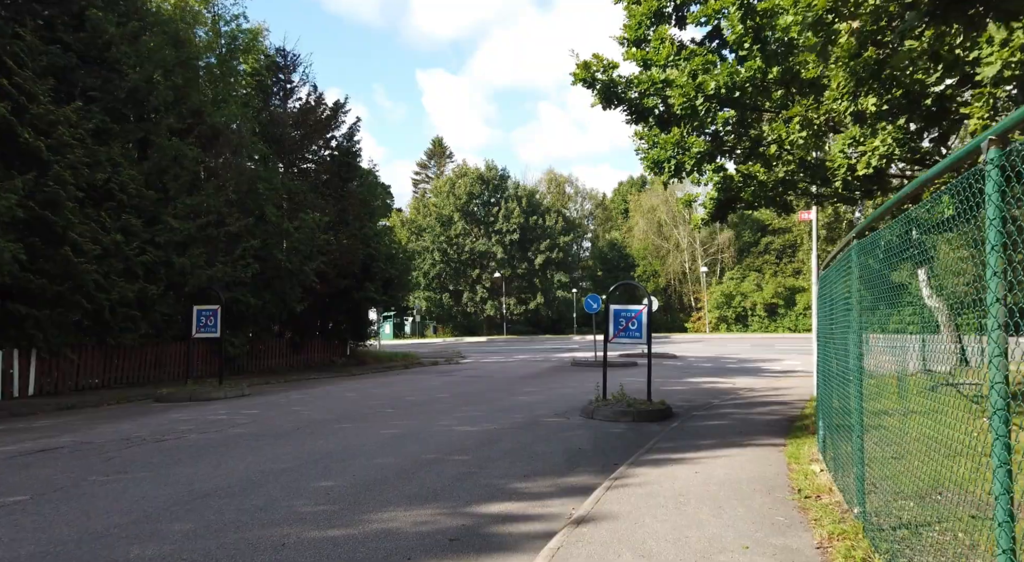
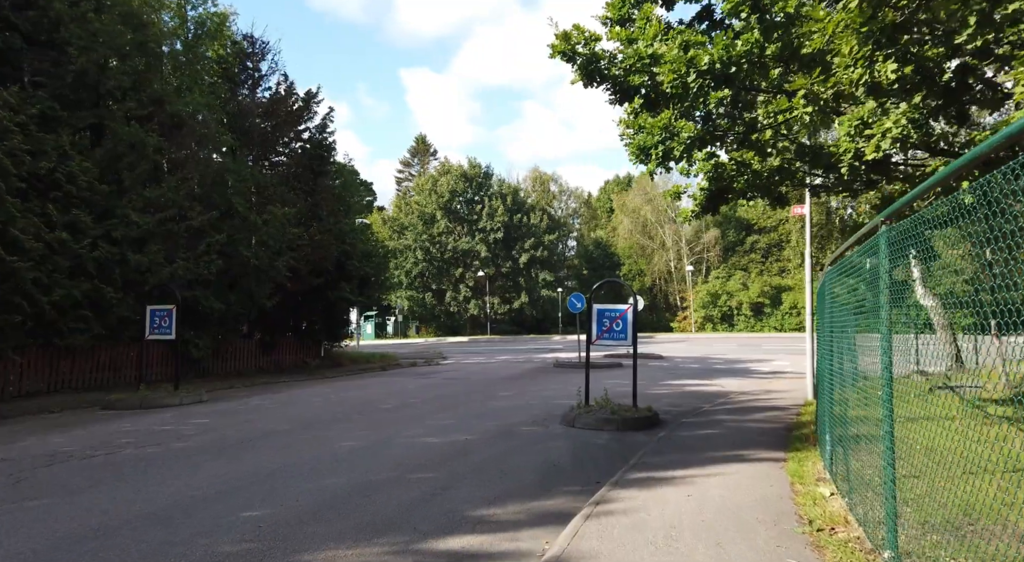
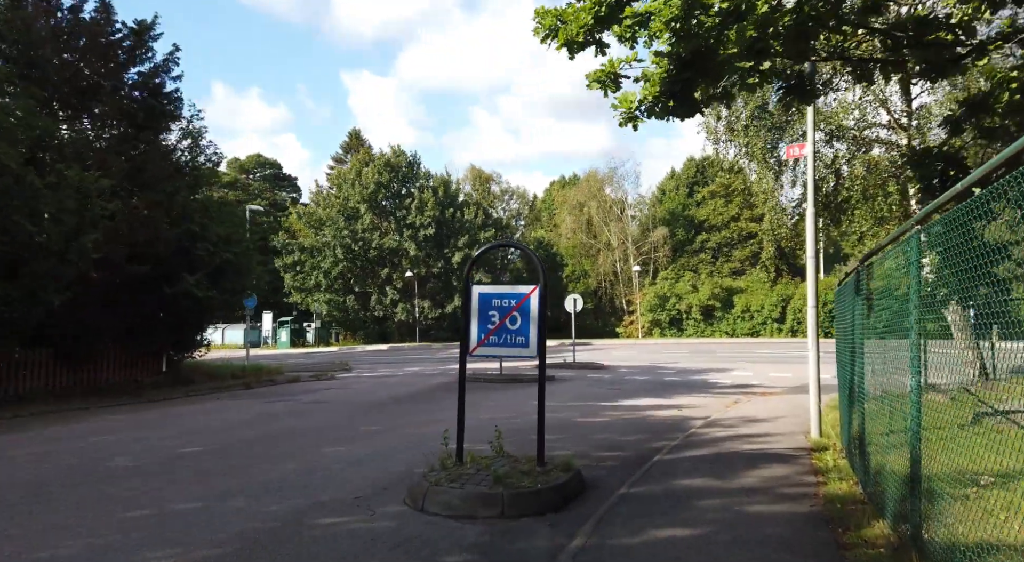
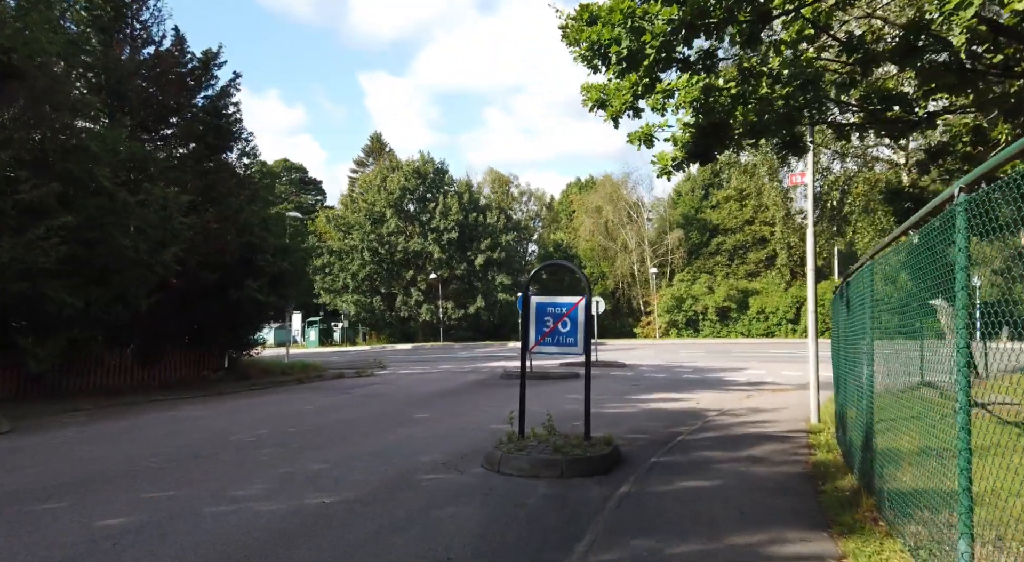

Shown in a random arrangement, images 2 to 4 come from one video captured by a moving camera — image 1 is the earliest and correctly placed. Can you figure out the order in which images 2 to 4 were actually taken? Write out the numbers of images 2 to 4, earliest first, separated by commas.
2, 4, 3
